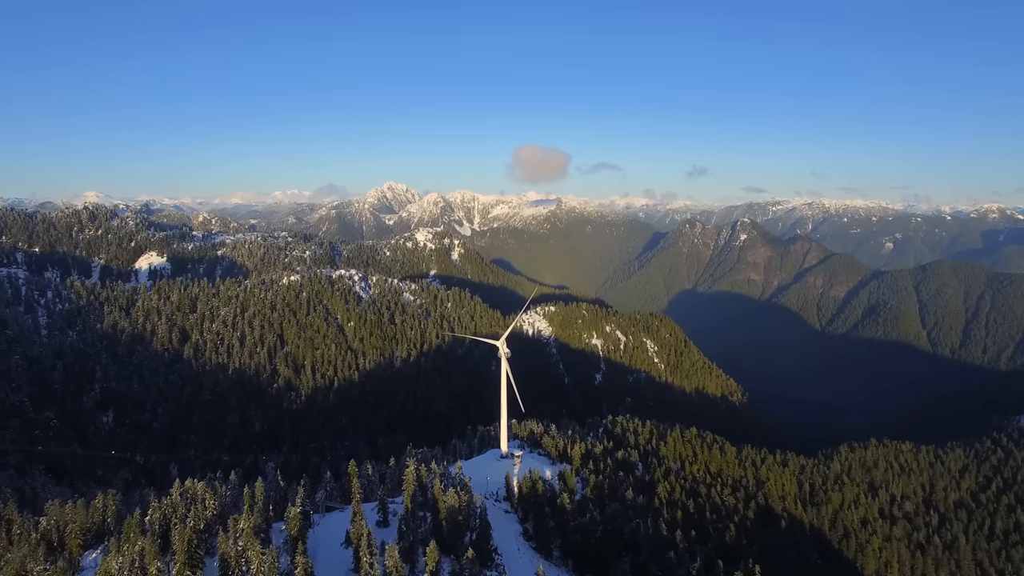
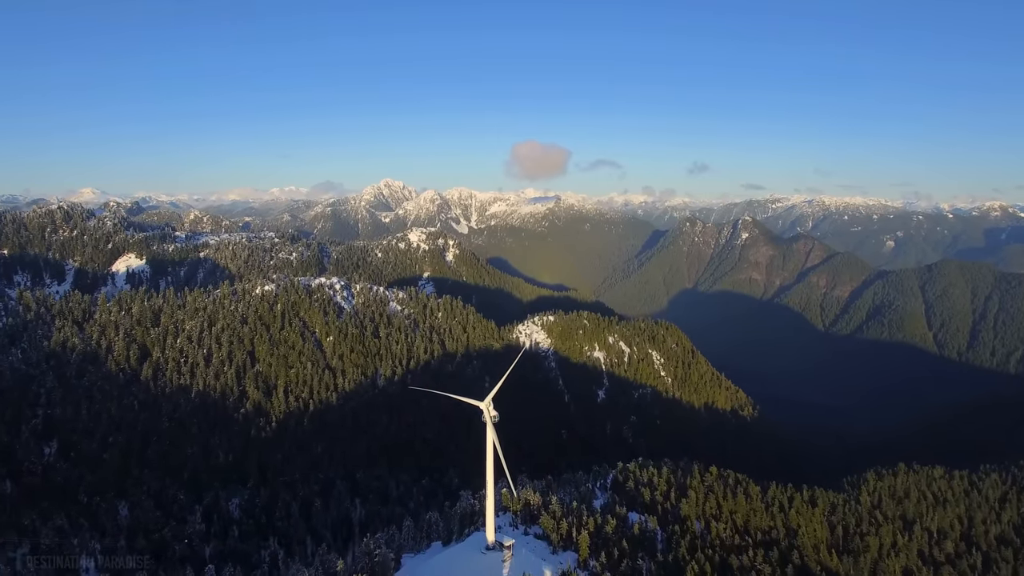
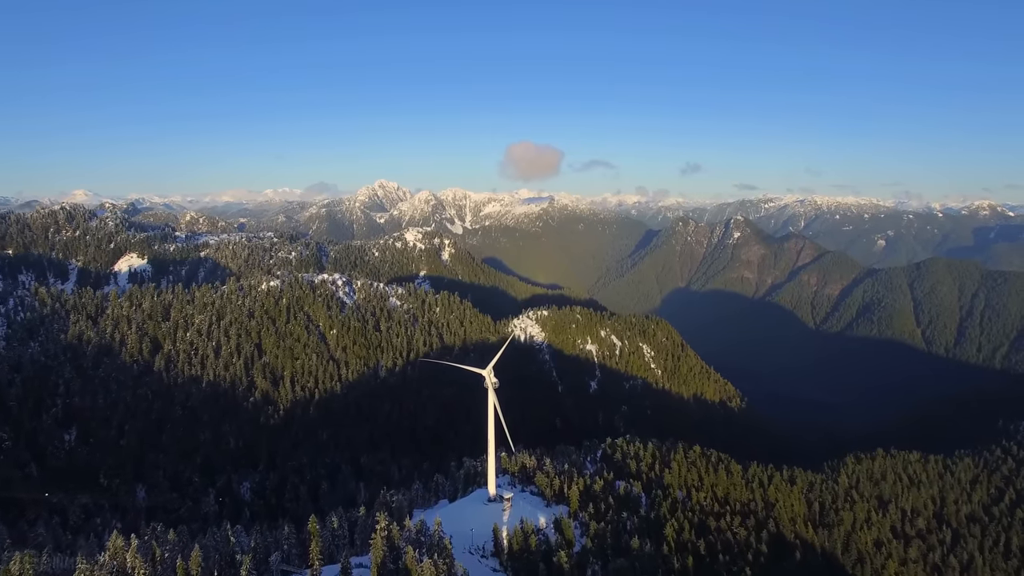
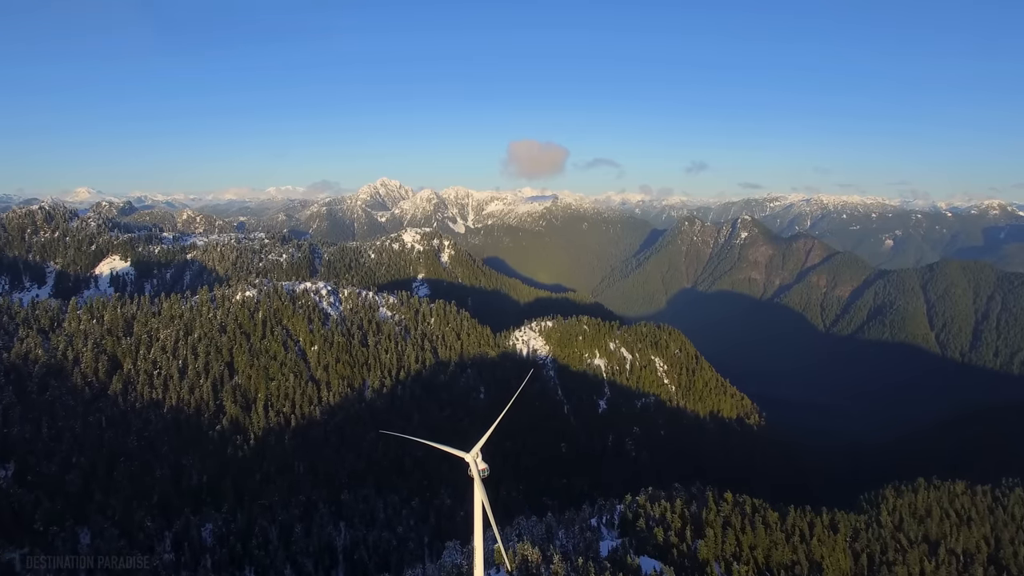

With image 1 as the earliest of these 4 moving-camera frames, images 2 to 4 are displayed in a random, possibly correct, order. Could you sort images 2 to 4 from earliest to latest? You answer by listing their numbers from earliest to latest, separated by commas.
3, 2, 4
